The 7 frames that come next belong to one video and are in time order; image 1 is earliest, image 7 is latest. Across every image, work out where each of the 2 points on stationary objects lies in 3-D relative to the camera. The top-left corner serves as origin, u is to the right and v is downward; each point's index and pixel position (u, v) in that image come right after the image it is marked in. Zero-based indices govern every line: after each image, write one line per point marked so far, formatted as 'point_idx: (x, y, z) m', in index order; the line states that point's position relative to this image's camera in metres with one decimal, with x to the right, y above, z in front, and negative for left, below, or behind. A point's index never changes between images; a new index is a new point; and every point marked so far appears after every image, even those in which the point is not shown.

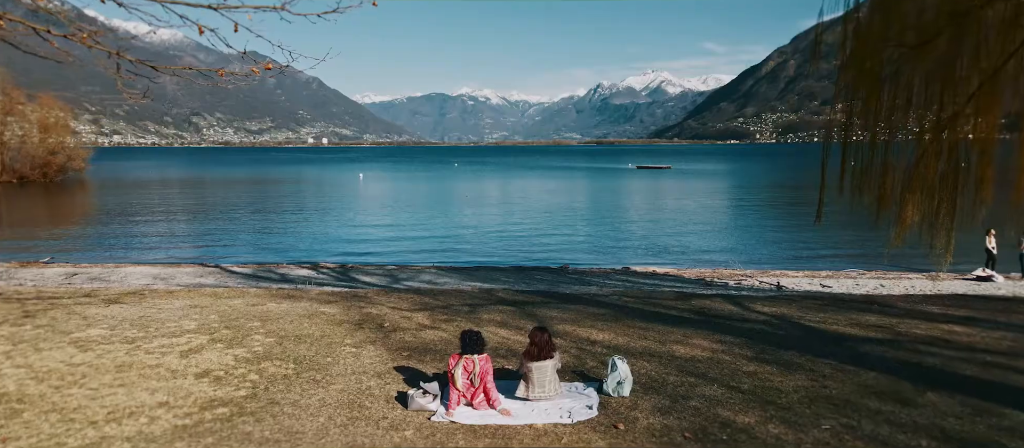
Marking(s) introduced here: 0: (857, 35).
0: (+4.3, +2.3, +8.1) m
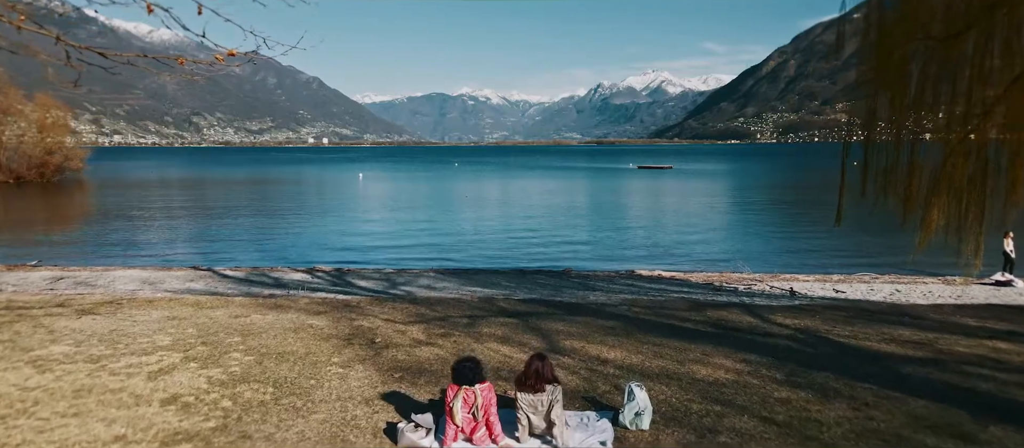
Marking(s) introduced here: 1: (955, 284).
0: (+4.3, +2.2, +7.7) m
1: (+10.4, -1.4, +15.4) m
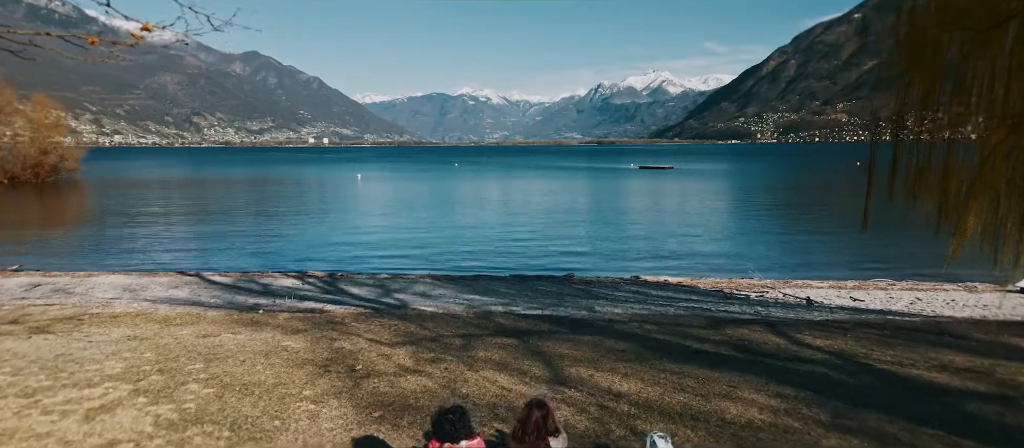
0: (+4.3, +2.2, +7.2) m
1: (+10.4, -1.5, +14.9) m
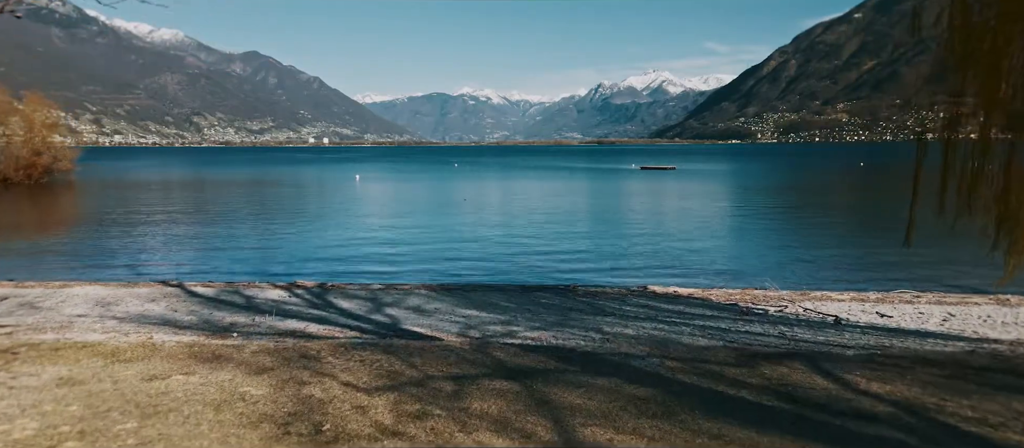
0: (+4.3, +2.0, +6.5) m
1: (+10.4, -1.6, +14.2) m
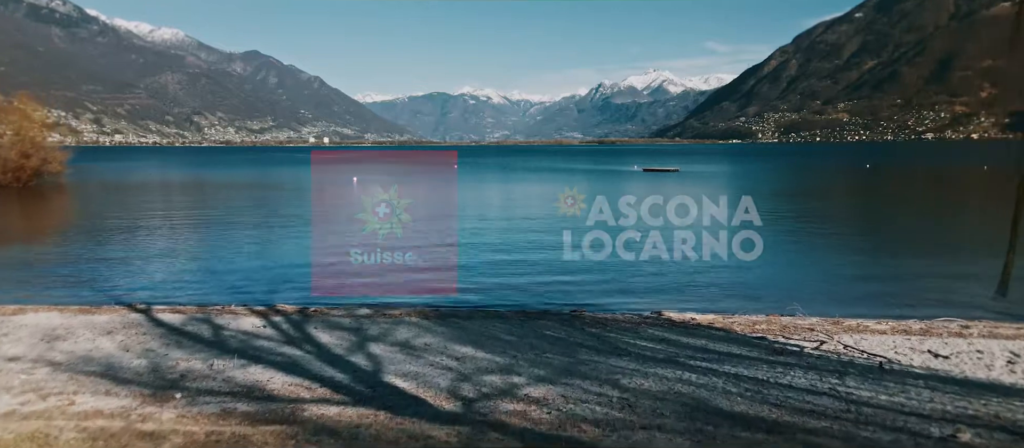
0: (+4.3, +1.7, +5.3) m
1: (+10.4, -1.9, +13.0) m
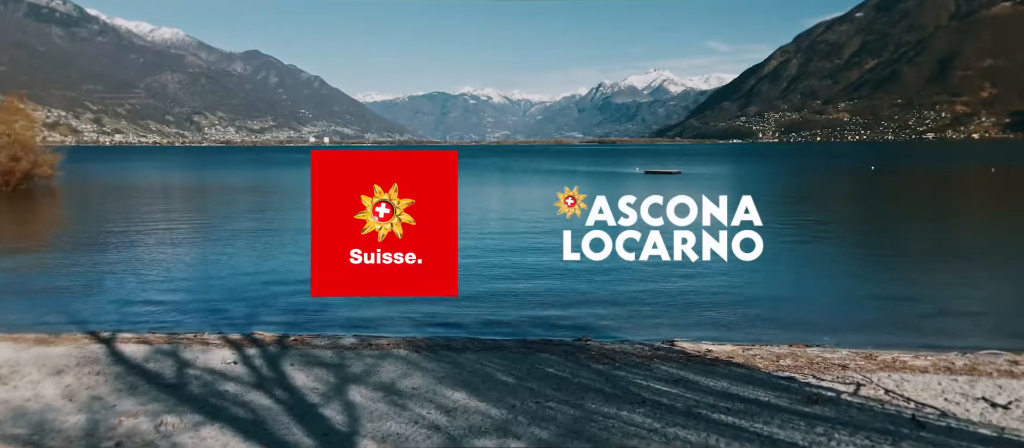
0: (+4.3, +1.4, +4.3) m
1: (+10.4, -2.3, +12.1) m
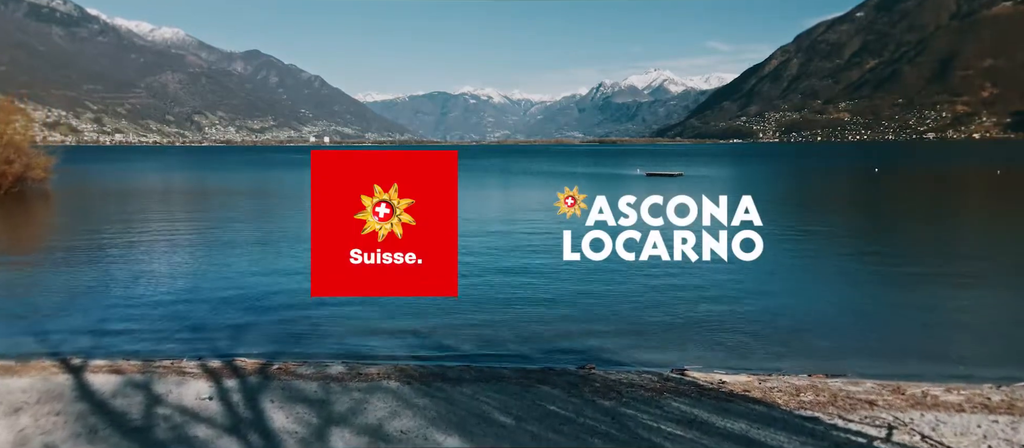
0: (+4.3, +1.1, +3.7) m
1: (+10.3, -2.6, +11.4) m
